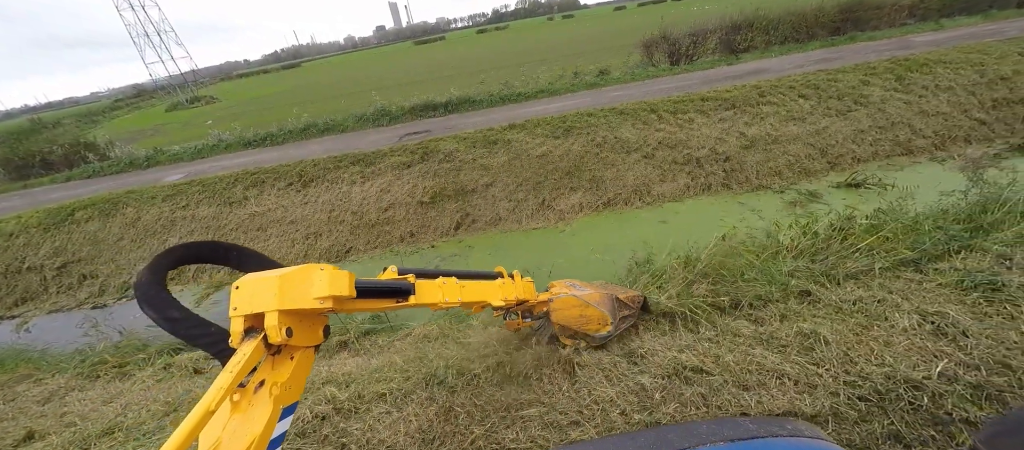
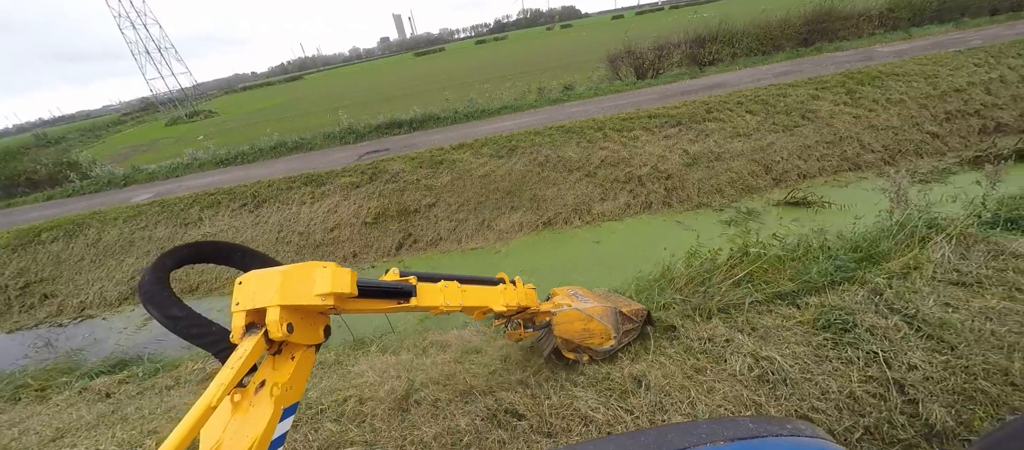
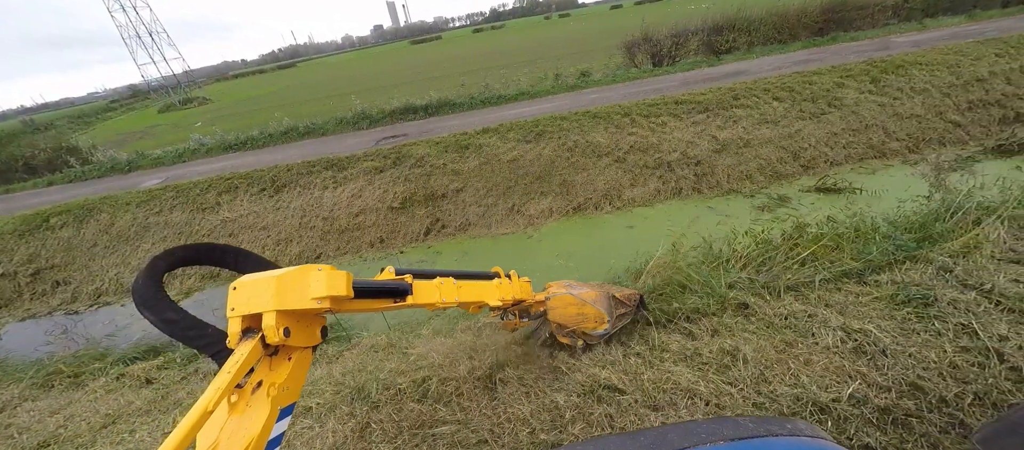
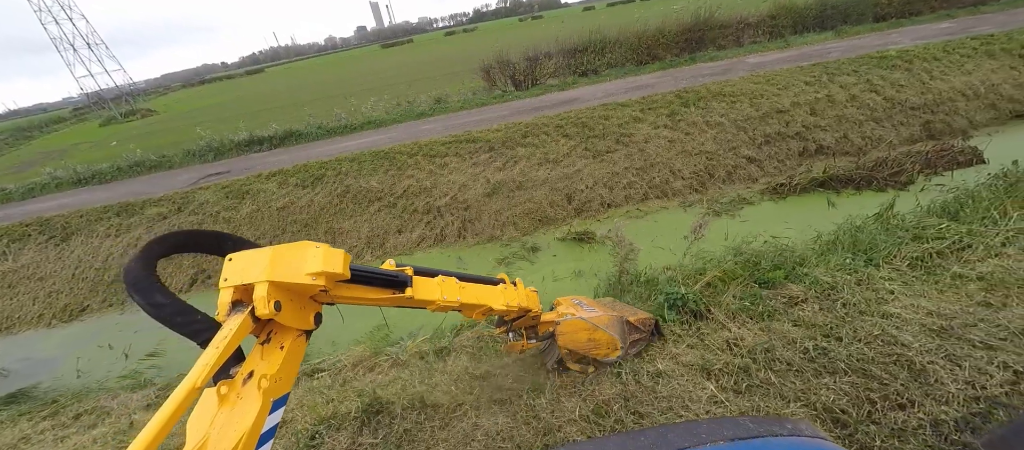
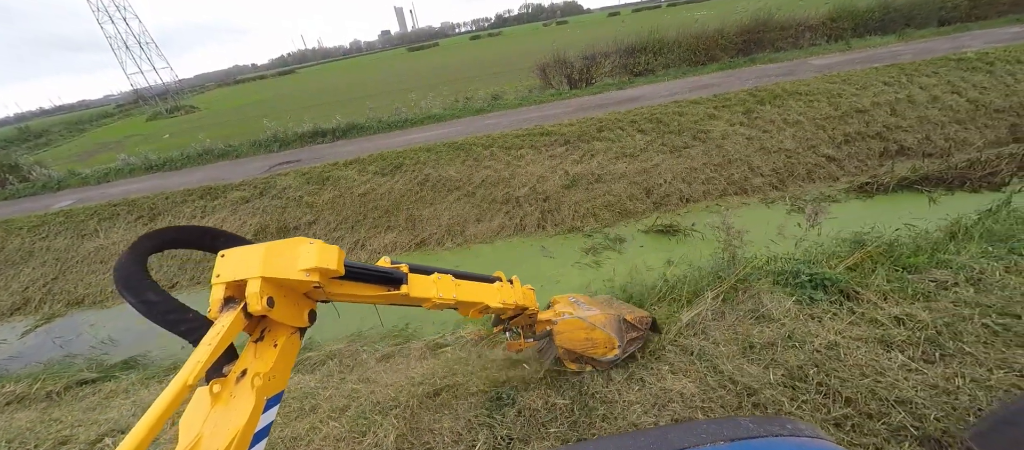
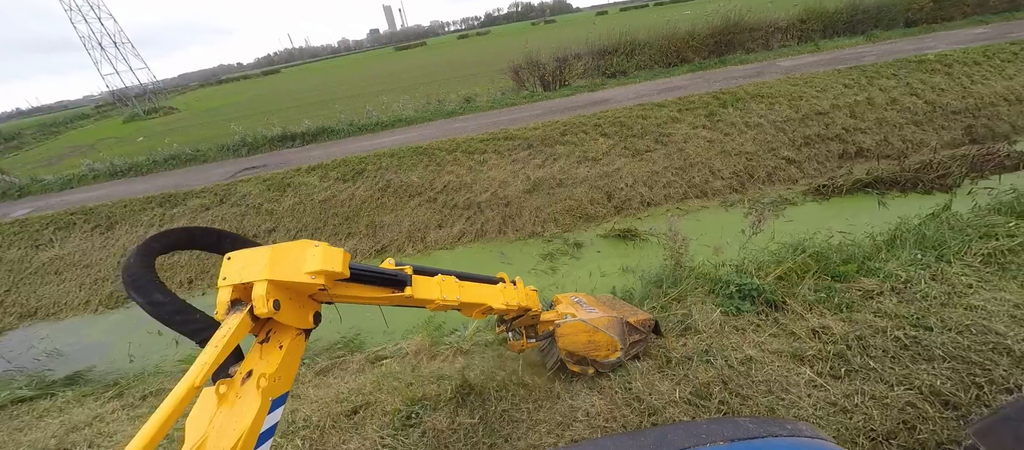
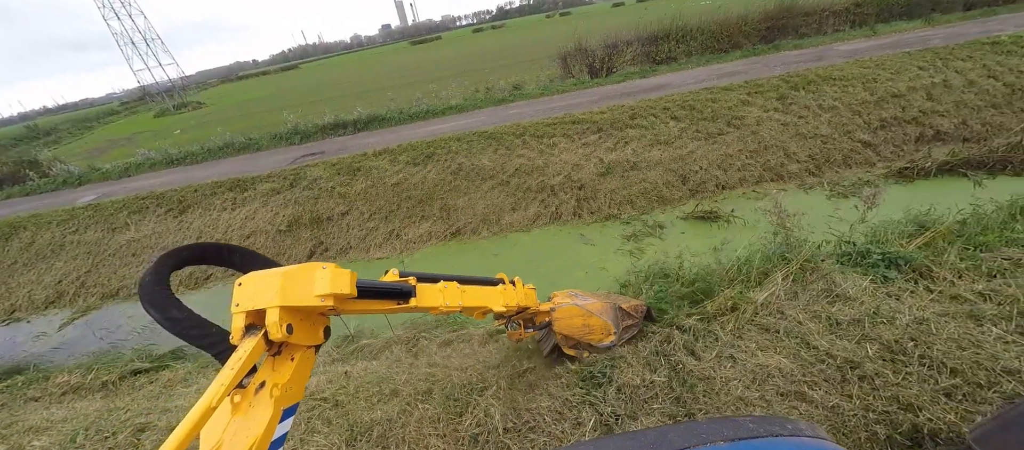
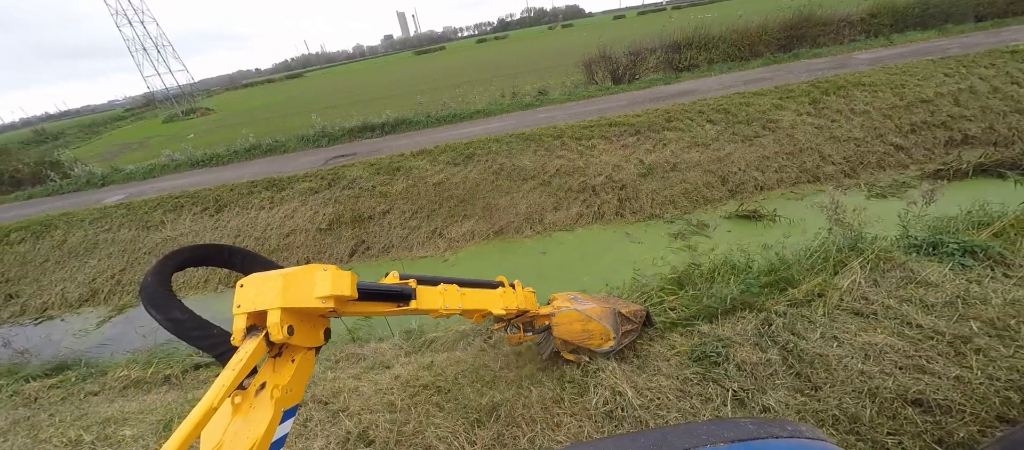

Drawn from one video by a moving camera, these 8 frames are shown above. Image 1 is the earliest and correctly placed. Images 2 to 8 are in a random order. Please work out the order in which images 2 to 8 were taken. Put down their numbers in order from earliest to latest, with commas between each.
3, 2, 8, 7, 5, 6, 4
